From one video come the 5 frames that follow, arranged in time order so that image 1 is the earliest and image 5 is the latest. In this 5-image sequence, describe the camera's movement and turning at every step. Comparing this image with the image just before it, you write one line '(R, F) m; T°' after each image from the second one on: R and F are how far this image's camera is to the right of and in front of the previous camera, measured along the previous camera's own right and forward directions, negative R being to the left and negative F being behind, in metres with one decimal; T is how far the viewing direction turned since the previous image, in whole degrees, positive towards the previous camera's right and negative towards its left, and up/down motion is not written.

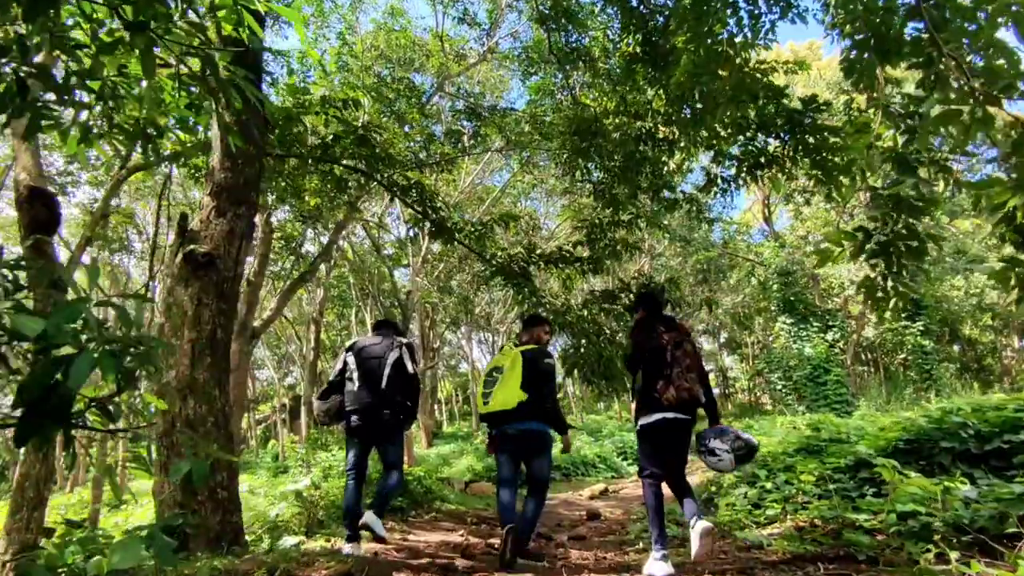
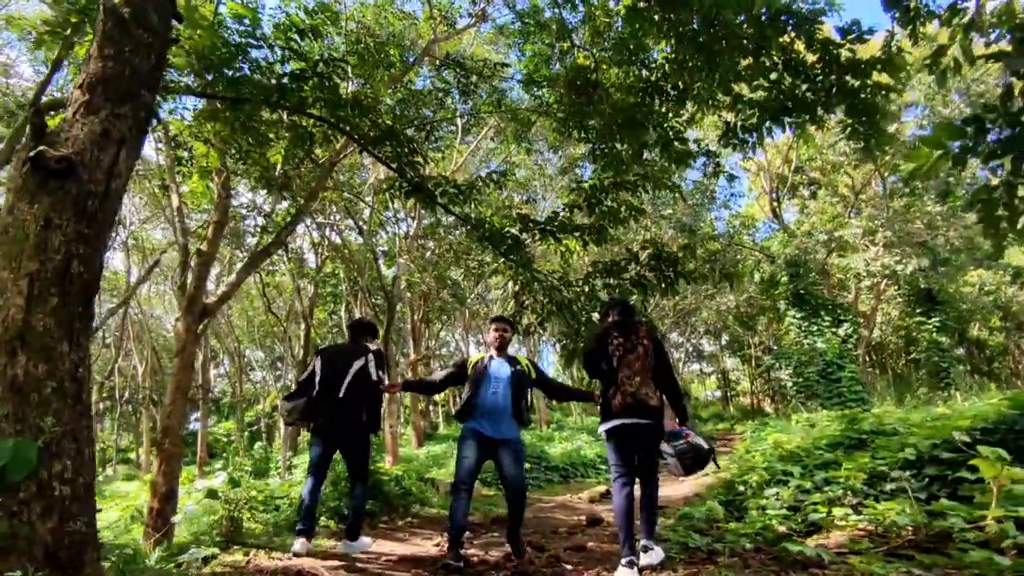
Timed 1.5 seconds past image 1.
(+0.1, +1.0) m; 0°
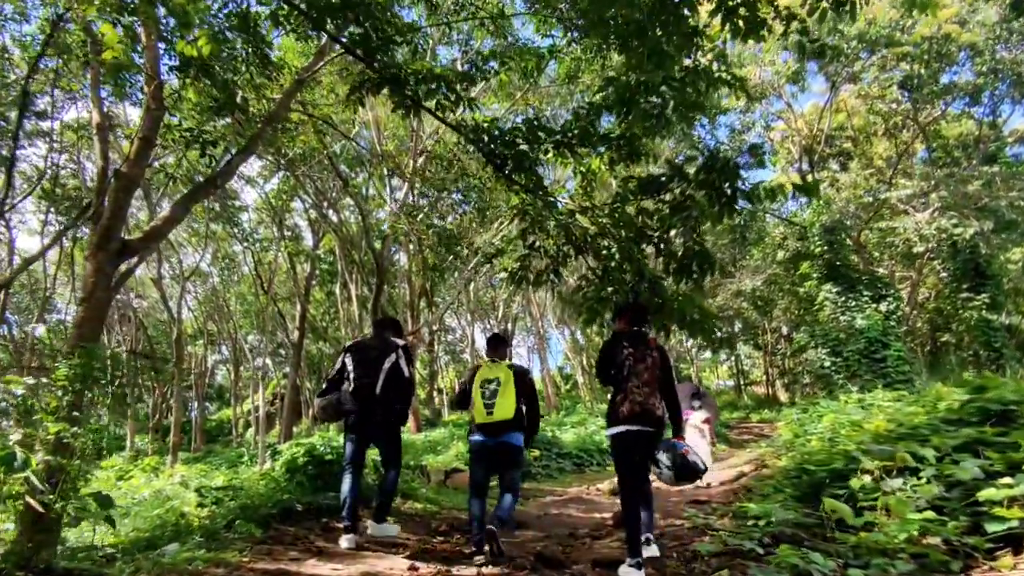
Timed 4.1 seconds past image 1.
(0.0, +1.5) m; -1°
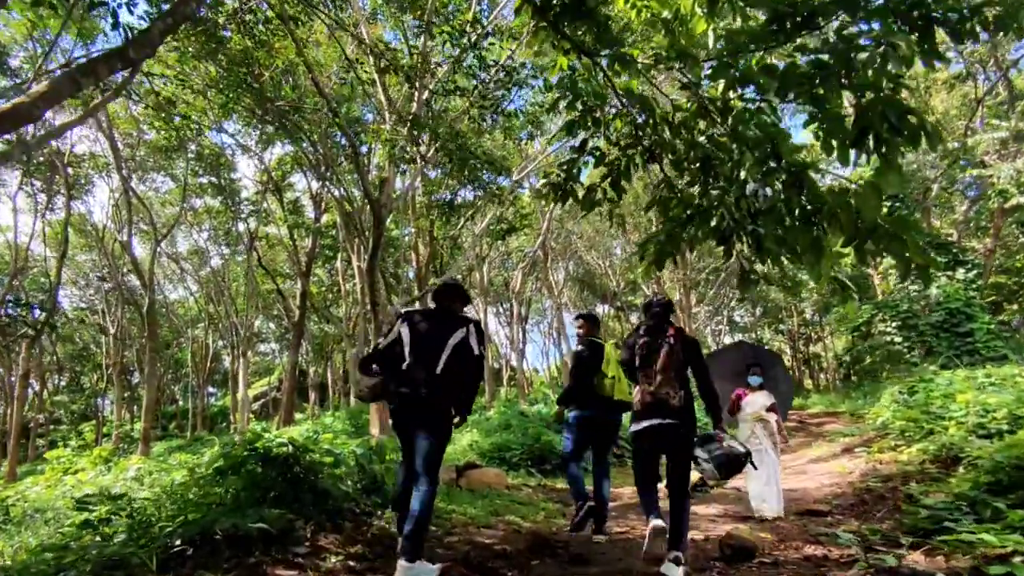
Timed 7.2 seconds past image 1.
(-0.2, +1.9) m; -1°
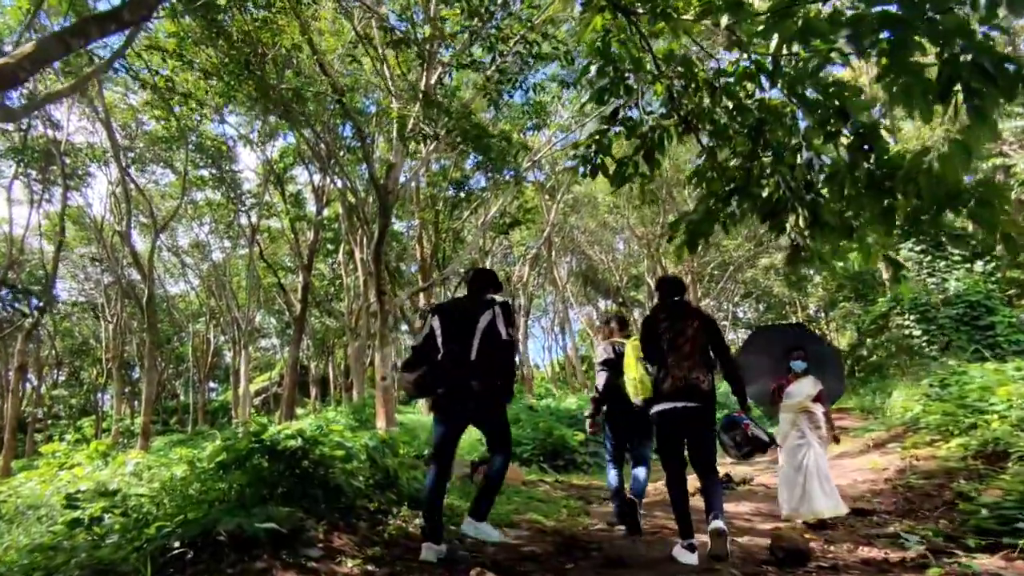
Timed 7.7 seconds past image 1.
(-0.1, +0.3) m; 0°
